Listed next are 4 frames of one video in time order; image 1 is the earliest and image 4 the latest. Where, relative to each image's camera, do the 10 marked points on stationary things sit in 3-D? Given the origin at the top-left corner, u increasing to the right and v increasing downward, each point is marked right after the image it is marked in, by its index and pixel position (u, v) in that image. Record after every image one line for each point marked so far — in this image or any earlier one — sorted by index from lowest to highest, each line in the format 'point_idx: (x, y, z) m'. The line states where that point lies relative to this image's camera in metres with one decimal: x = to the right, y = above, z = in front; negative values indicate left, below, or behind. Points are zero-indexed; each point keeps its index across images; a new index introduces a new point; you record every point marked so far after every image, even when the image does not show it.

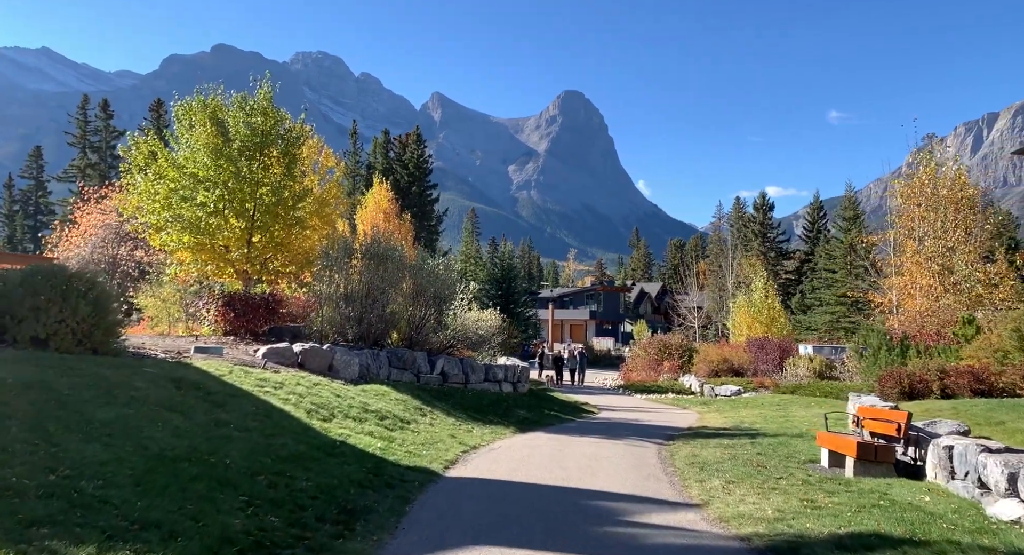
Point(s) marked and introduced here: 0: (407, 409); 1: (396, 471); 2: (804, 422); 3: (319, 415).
0: (-2.1, -2.6, +15.4) m
1: (-1.5, -2.4, +9.9) m
2: (+7.4, -3.7, +19.6) m
3: (-2.9, -2.1, +11.8) m
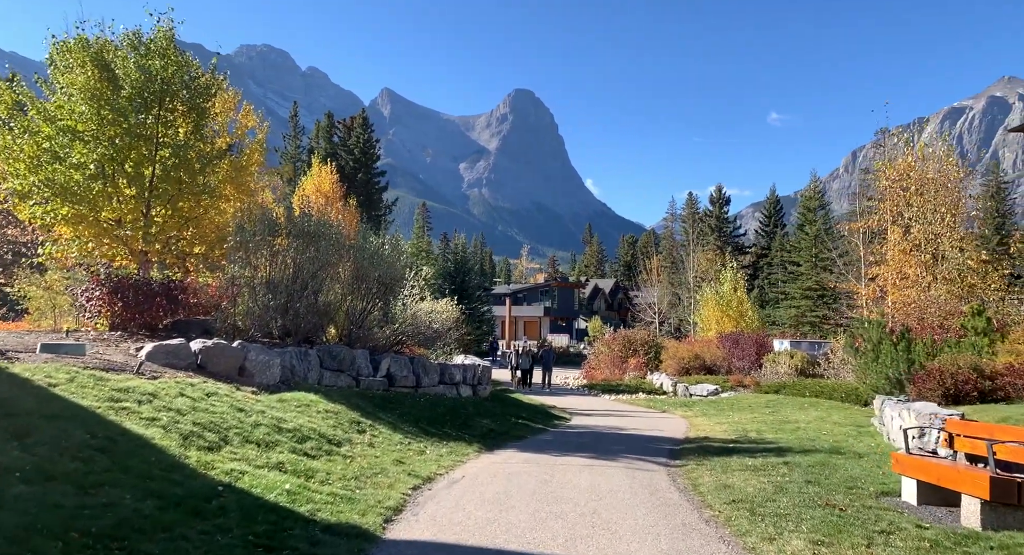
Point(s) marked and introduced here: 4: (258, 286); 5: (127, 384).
0: (-2.6, -2.2, +11.7) m
1: (-1.7, -2.1, +6.3) m
2: (+6.5, -3.3, +16.6) m
3: (-3.2, -1.7, +8.2) m
4: (-5.3, -0.2, +16.2) m
5: (-4.4, -1.2, +8.9) m
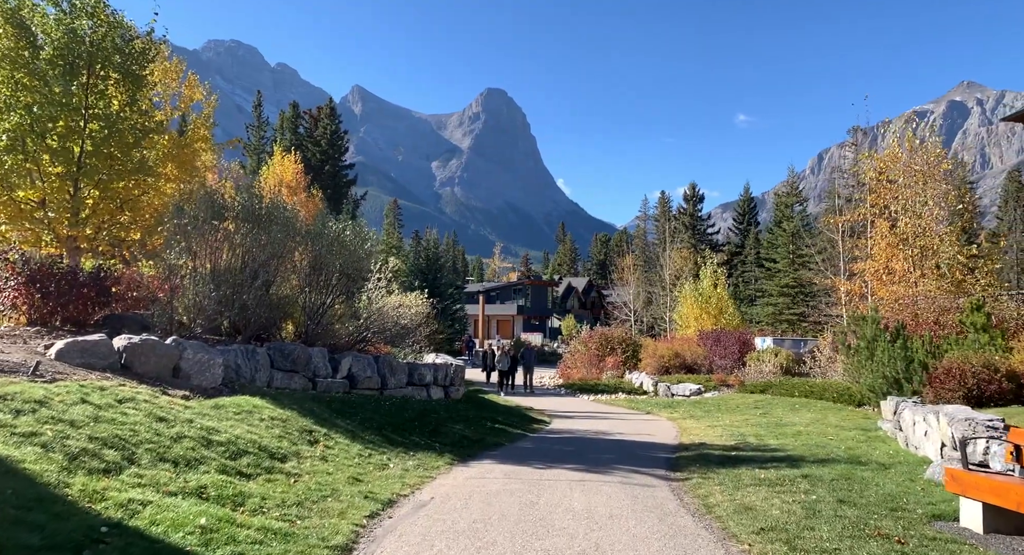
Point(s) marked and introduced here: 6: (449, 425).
0: (-2.9, -2.0, +10.0) m
1: (-1.8, -1.9, +4.6) m
2: (+6.1, -3.1, +15.1) m
3: (-3.4, -1.5, +6.4) m
4: (-5.7, 0.0, +14.3) m
5: (-4.6, -1.0, +7.1) m
6: (-1.2, -2.7, +14.6) m
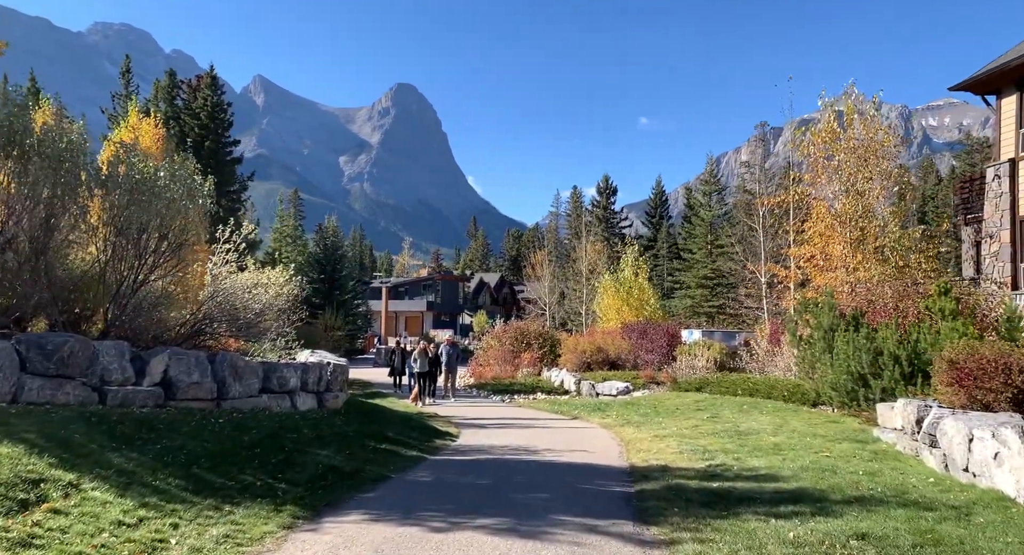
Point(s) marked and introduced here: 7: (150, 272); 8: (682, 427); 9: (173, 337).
0: (-3.8, -1.5, +5.5) m
1: (-2.1, -1.4, +0.3) m
2: (+4.5, -2.6, +11.6) m
3: (-3.9, -1.0, +1.8) m
4: (-7.1, +0.5, +9.4) m
5: (-5.1, -0.5, +2.4) m
6: (-2.6, -2.2, +10.2) m
7: (-5.4, +0.1, +11.6) m
8: (+3.5, -3.1, +16.3) m
9: (-5.3, -0.9, +12.1) m
